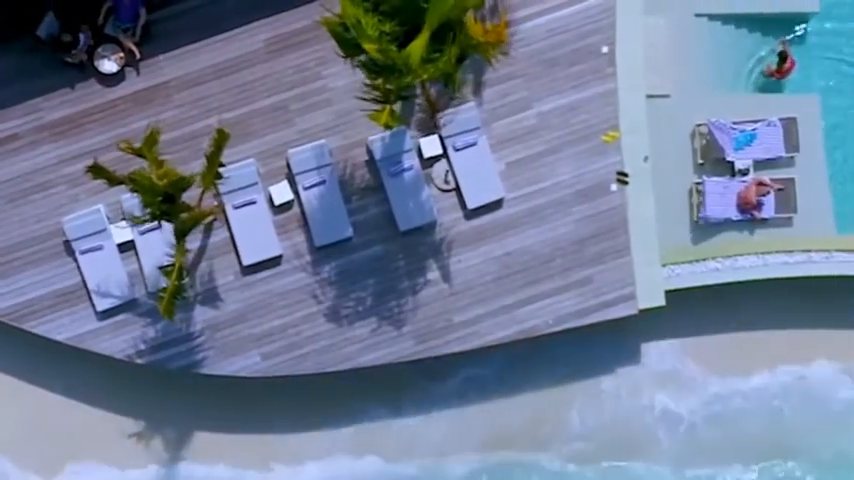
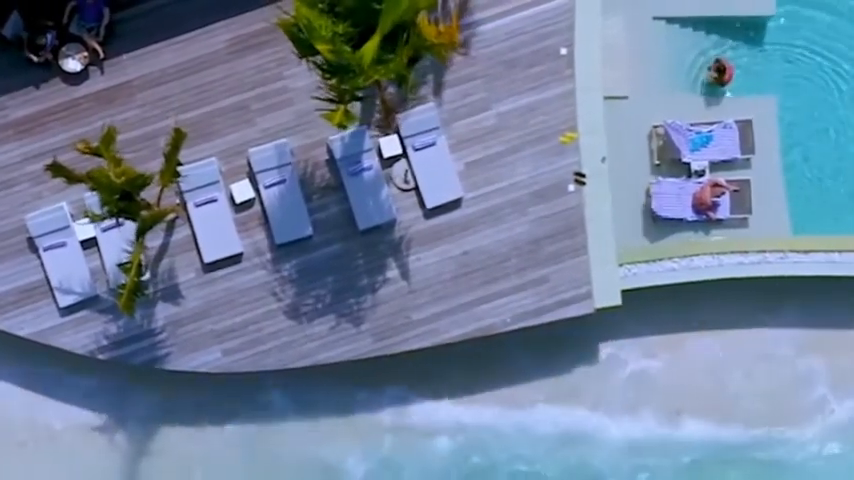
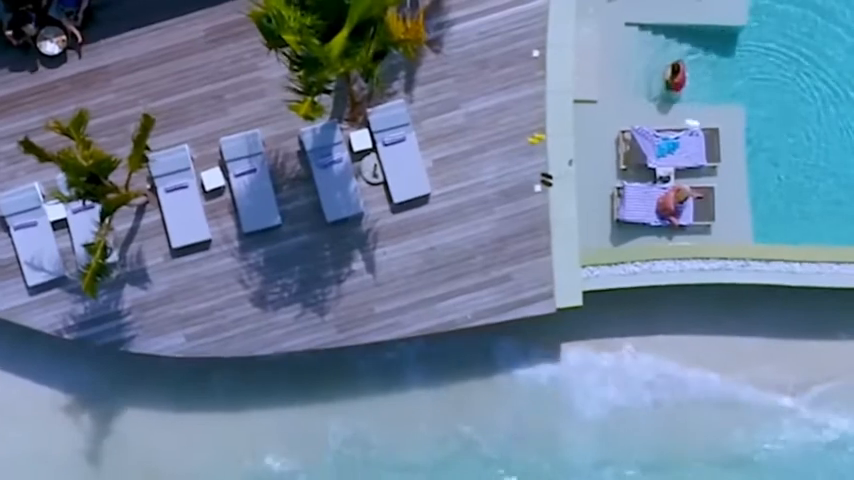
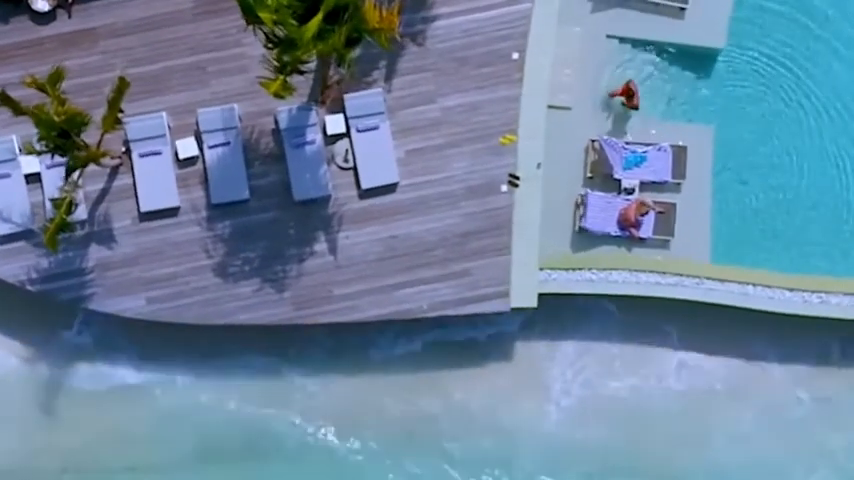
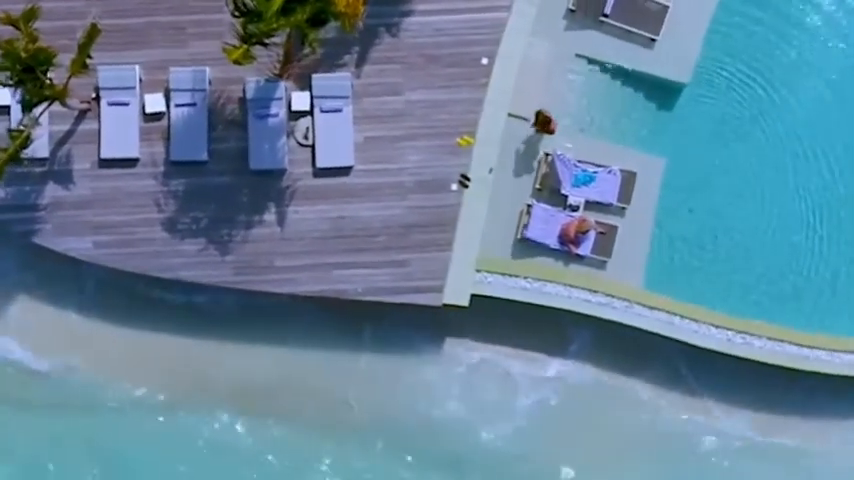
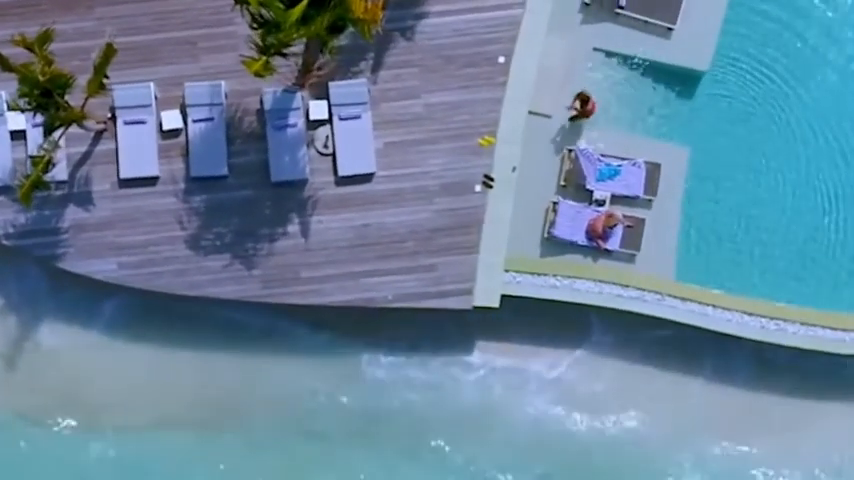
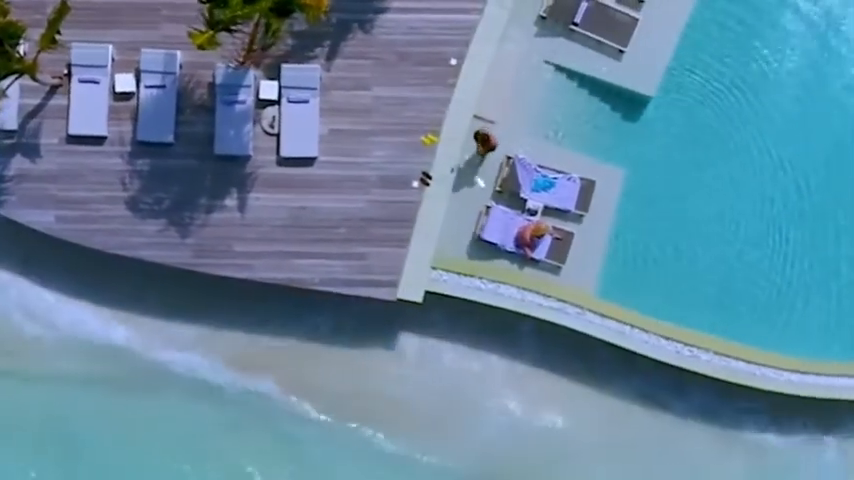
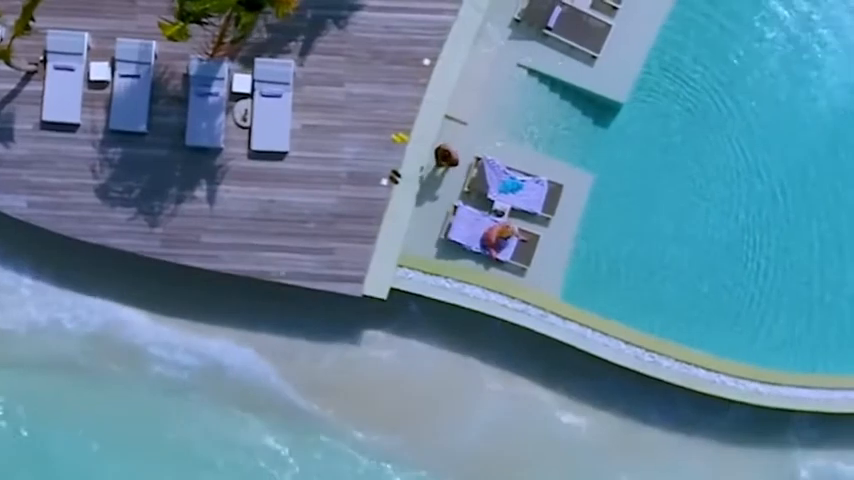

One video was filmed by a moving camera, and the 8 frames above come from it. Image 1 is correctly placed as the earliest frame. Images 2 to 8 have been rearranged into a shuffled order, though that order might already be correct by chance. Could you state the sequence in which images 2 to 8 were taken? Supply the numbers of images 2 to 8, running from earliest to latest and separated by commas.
2, 3, 4, 6, 5, 7, 8
